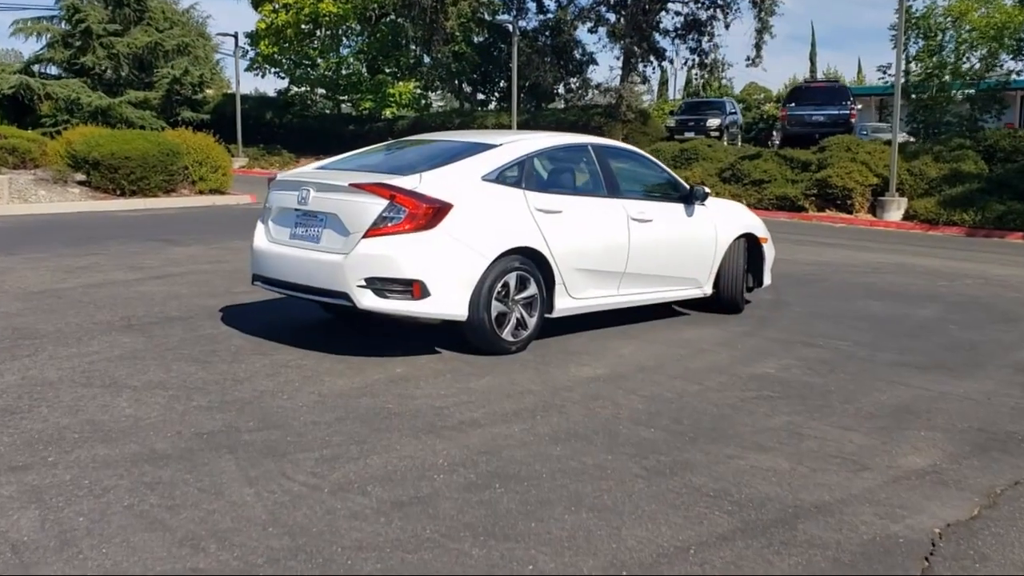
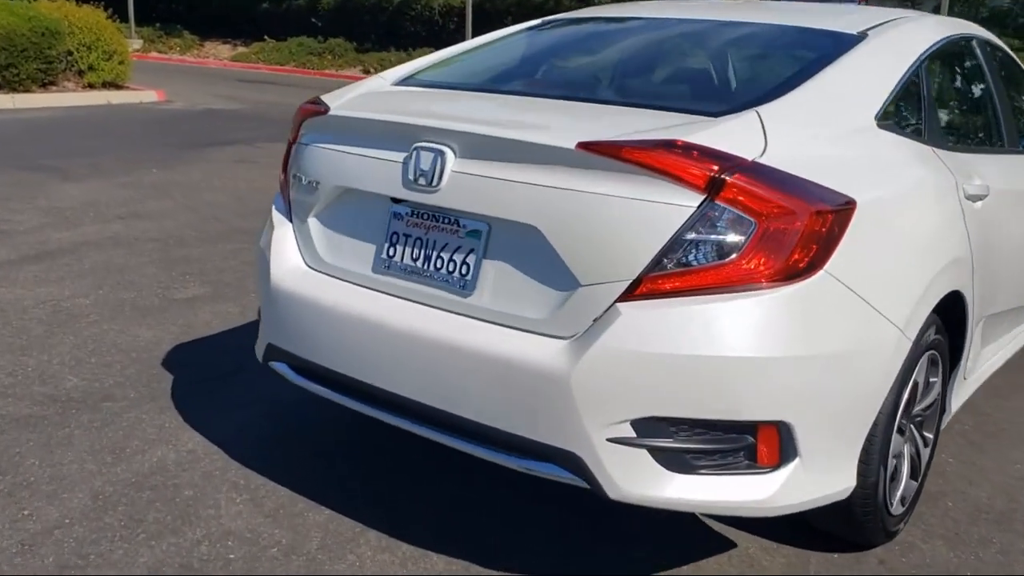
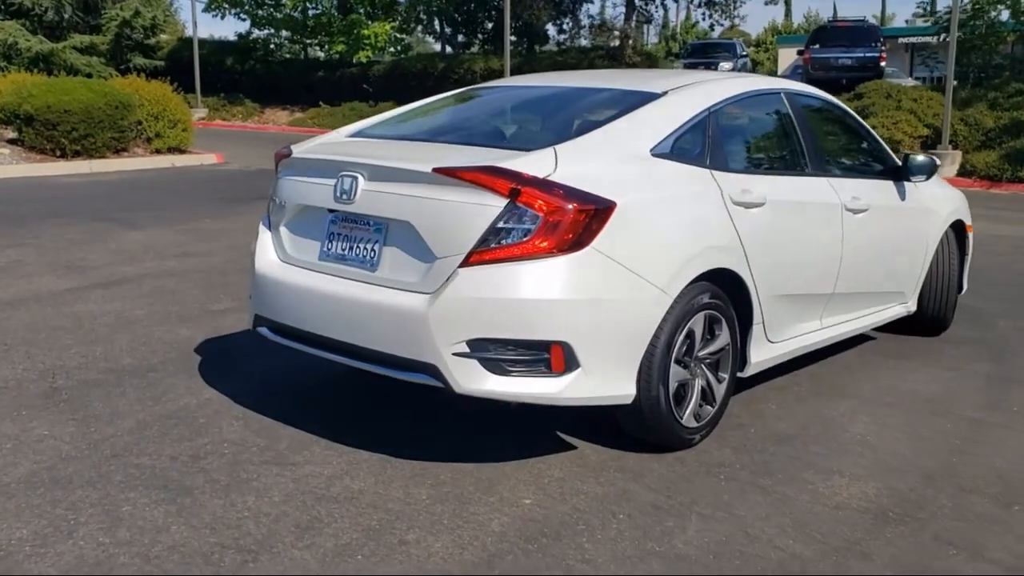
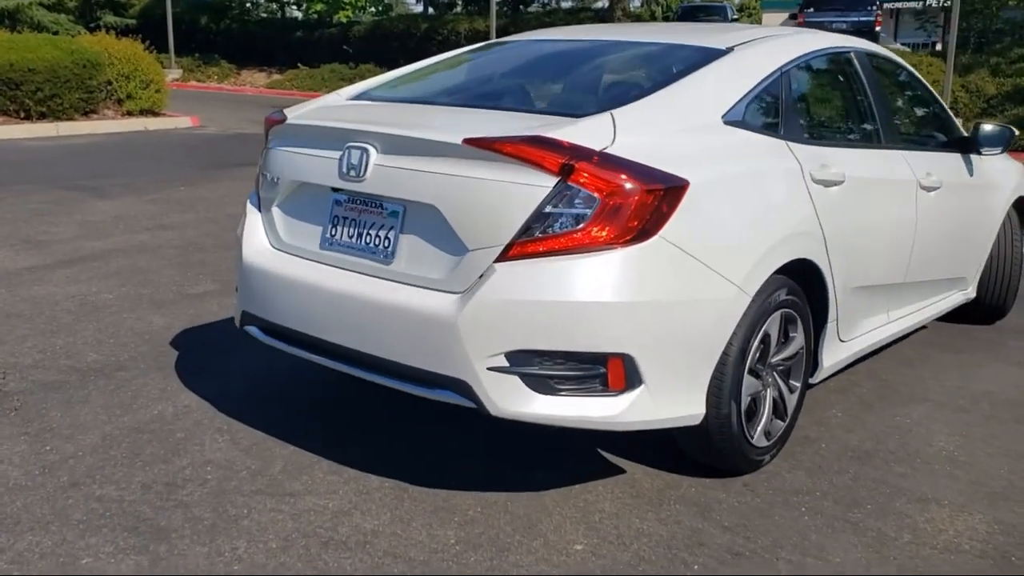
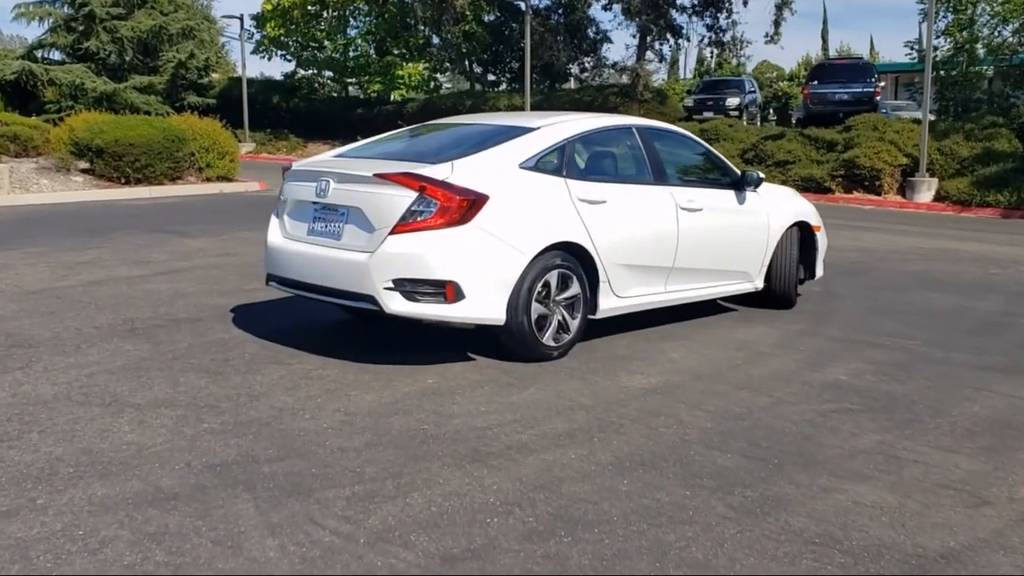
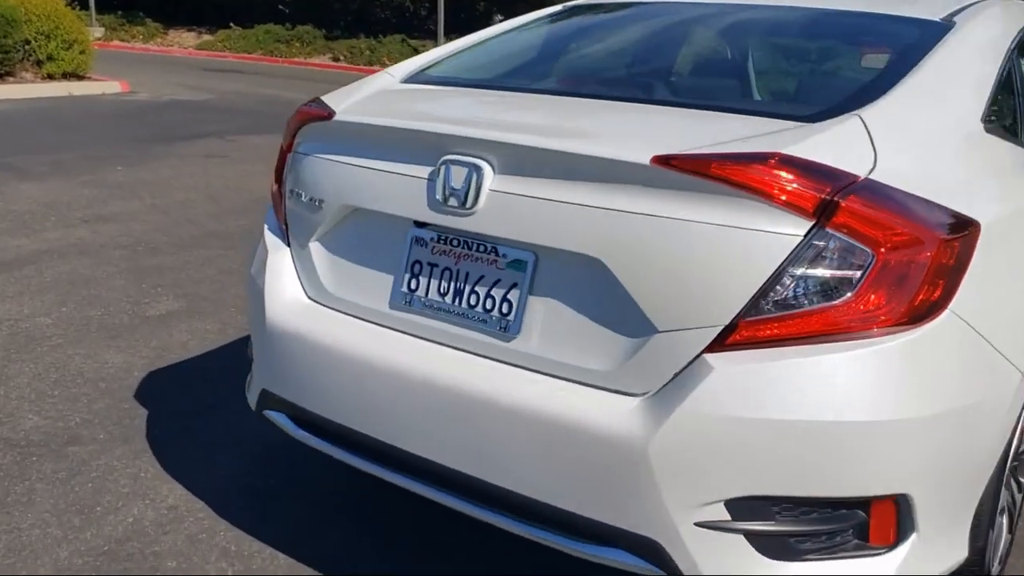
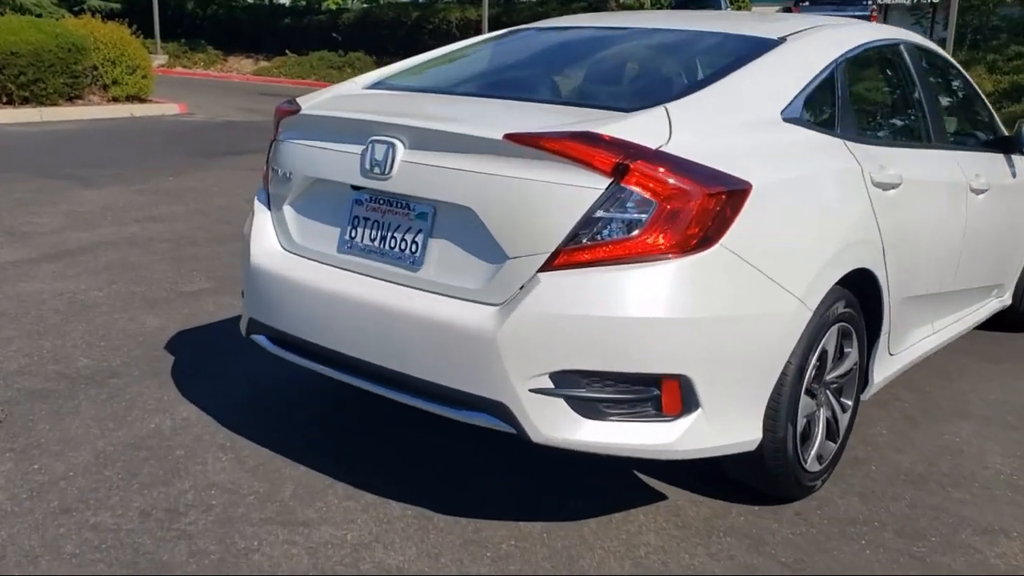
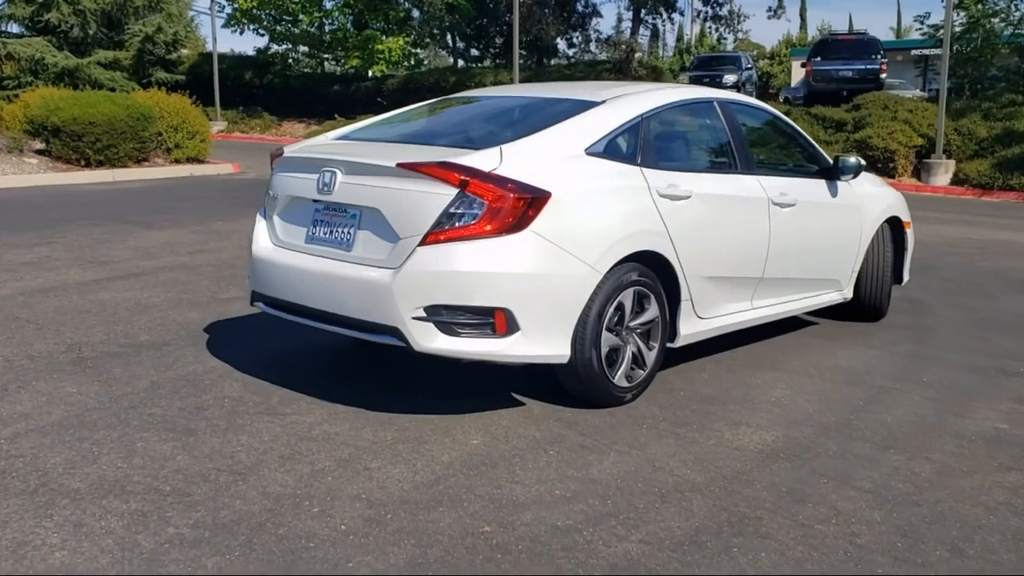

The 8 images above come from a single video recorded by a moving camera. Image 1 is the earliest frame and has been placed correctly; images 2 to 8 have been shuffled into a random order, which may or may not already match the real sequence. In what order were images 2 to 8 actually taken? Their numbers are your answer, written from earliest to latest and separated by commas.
5, 8, 3, 4, 7, 2, 6
